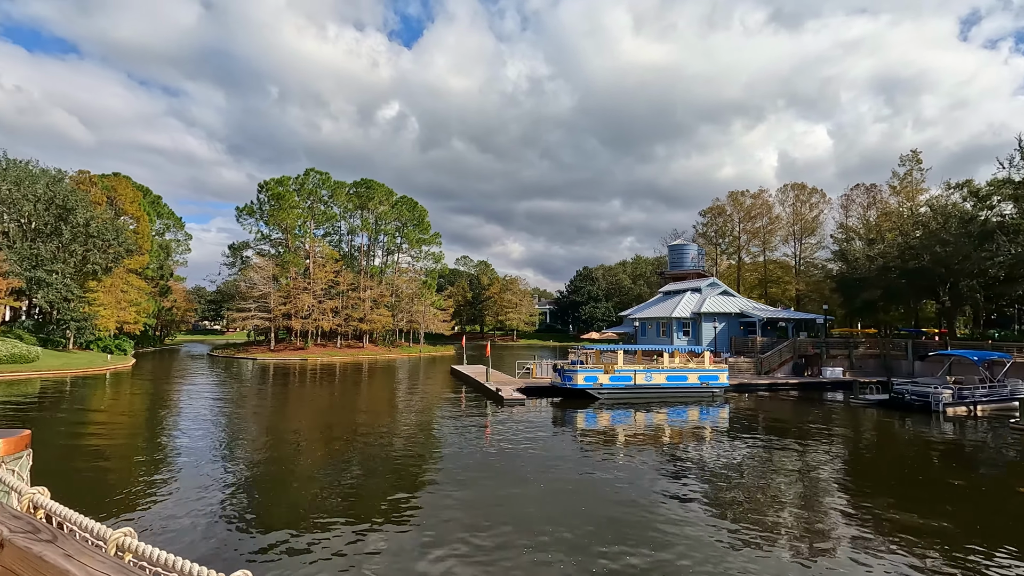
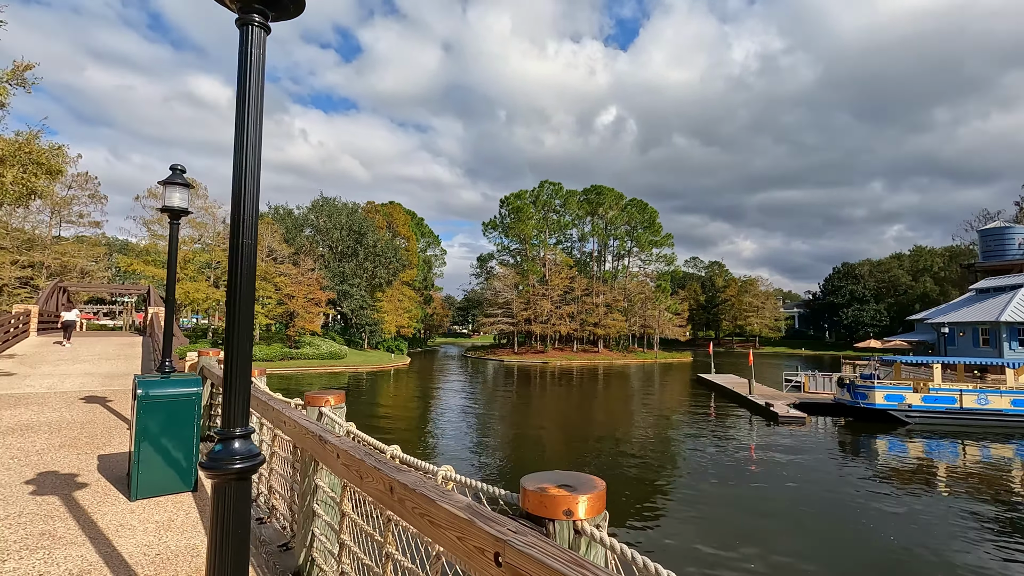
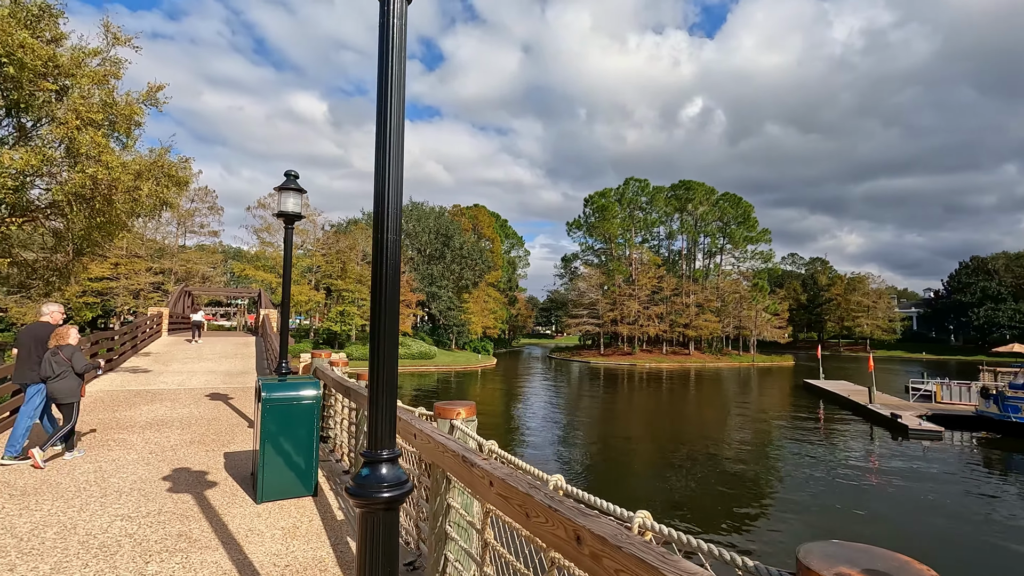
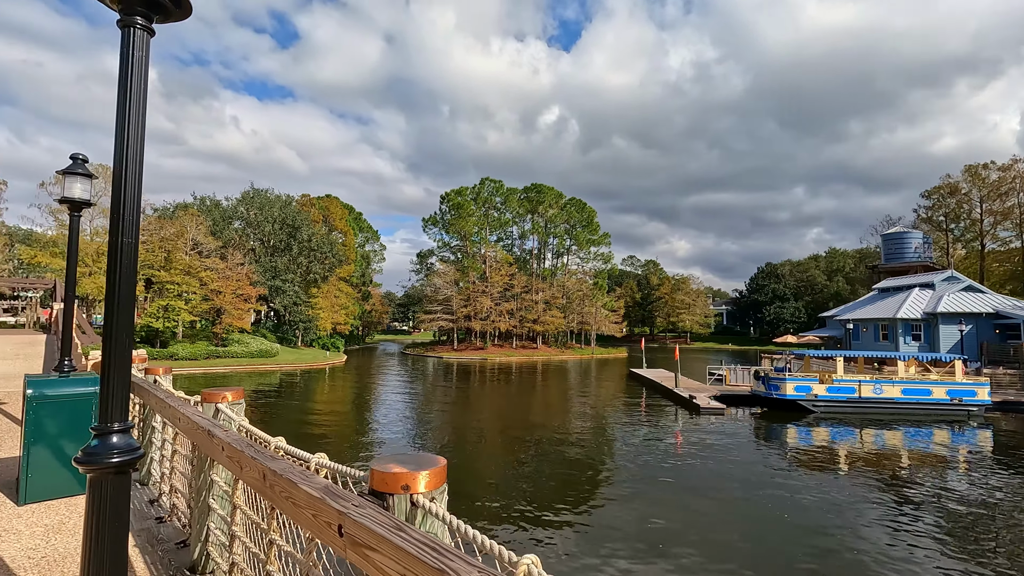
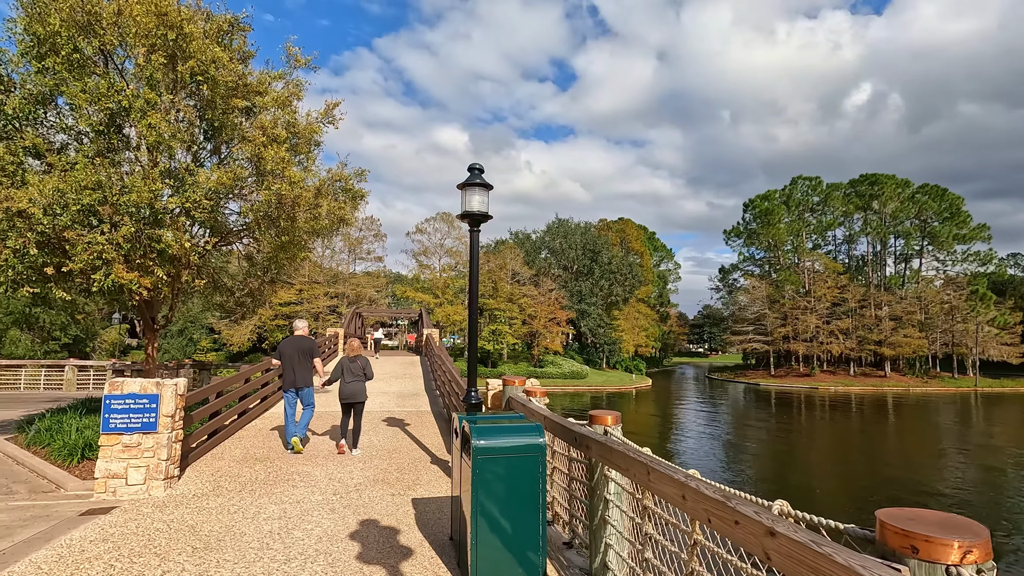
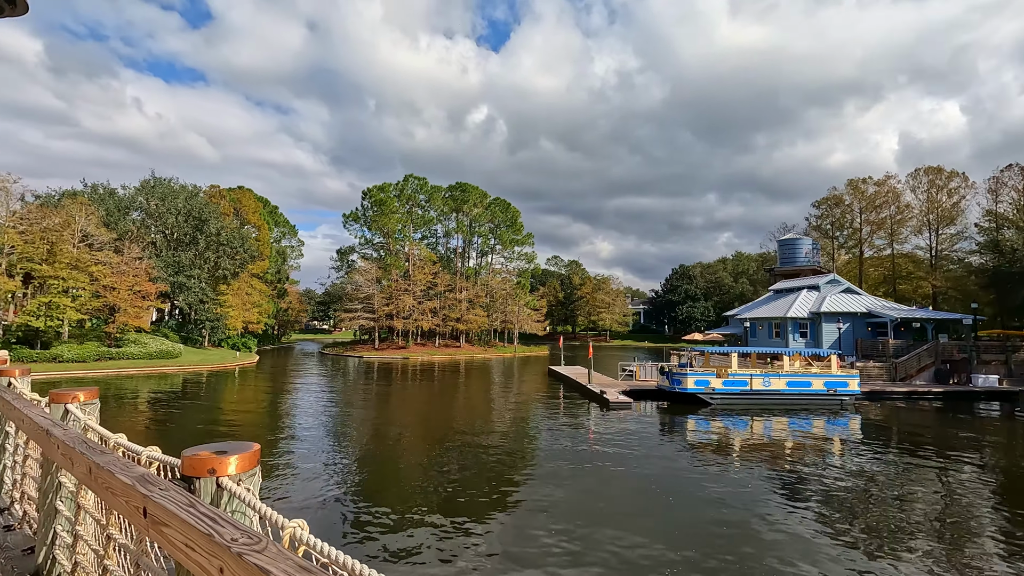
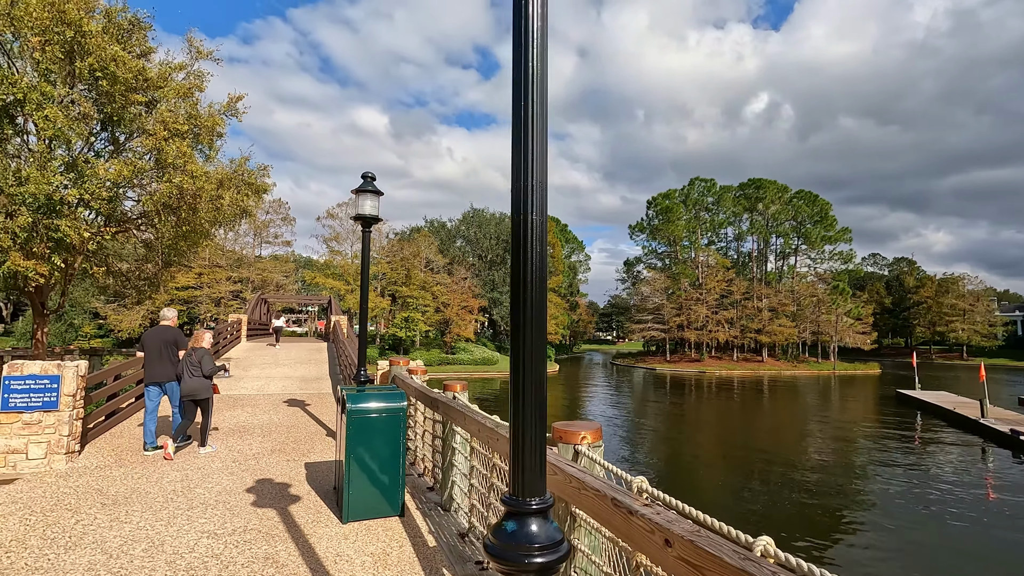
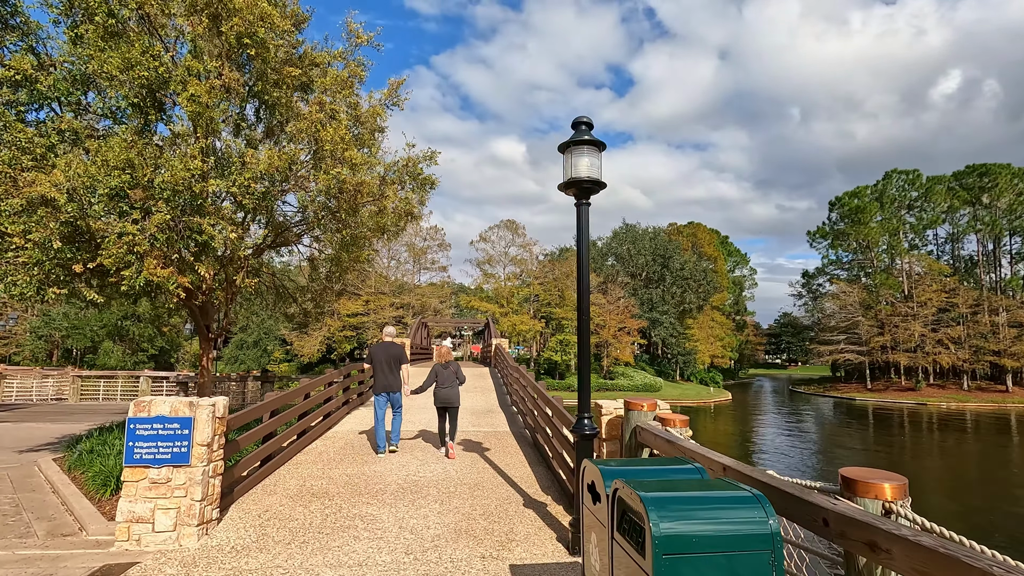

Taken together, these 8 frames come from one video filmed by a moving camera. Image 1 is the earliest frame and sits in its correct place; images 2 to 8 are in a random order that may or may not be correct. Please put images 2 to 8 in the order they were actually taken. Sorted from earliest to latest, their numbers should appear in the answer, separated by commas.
6, 4, 2, 3, 7, 5, 8
